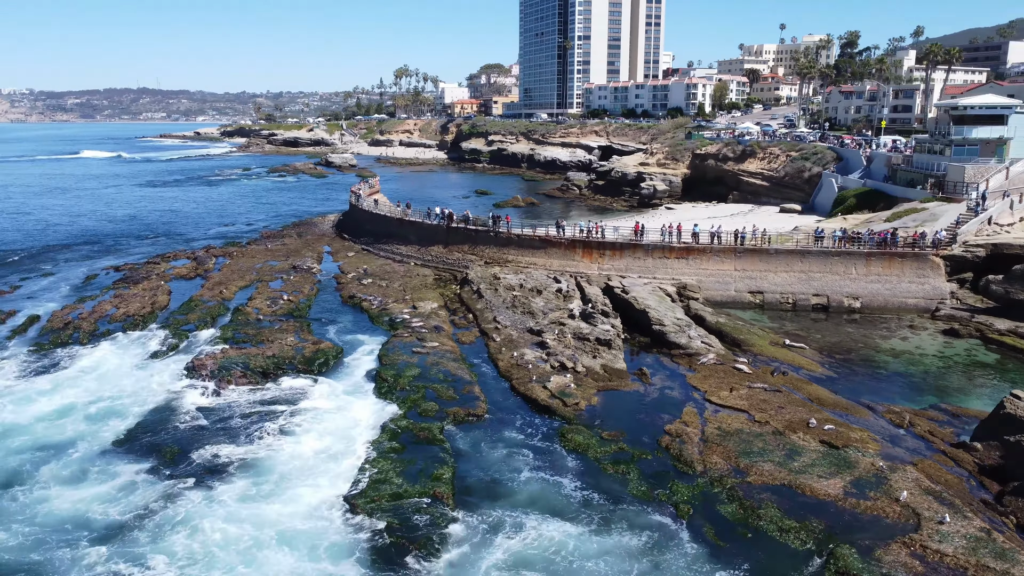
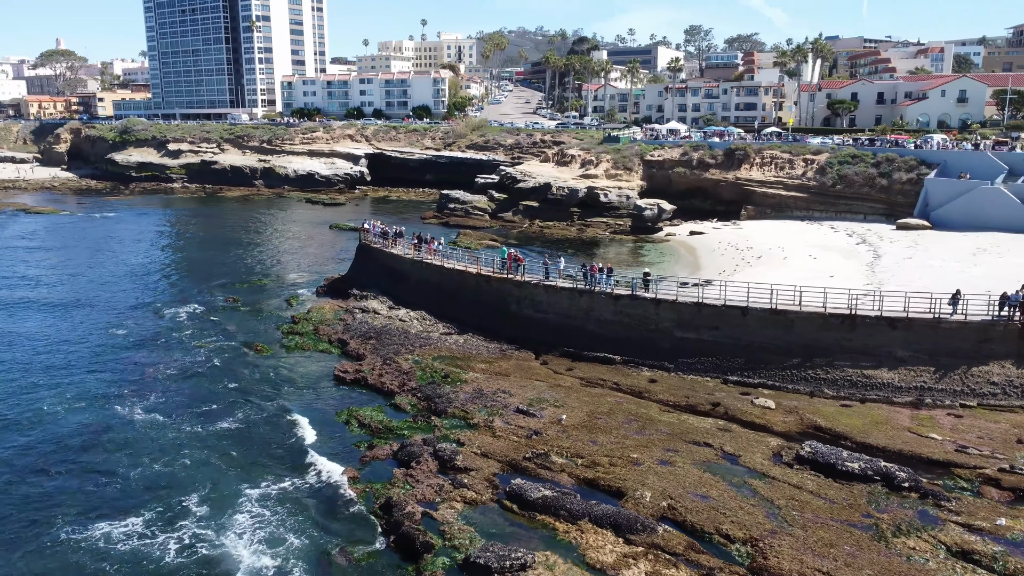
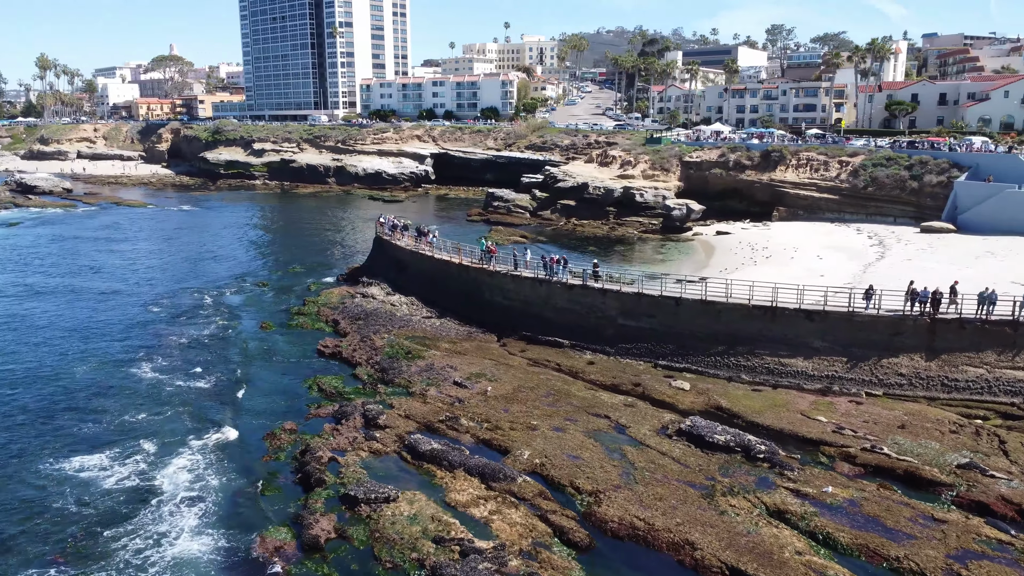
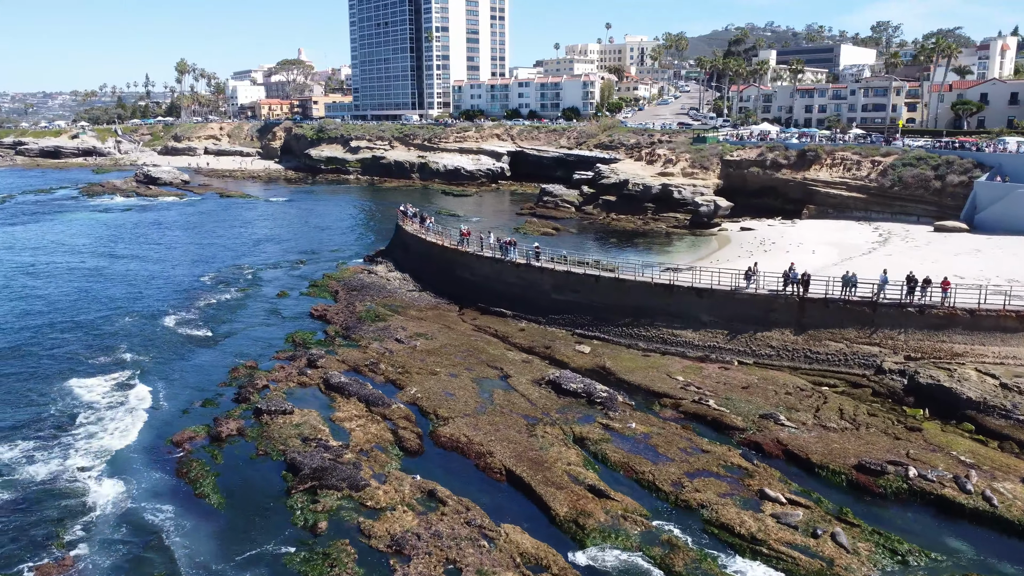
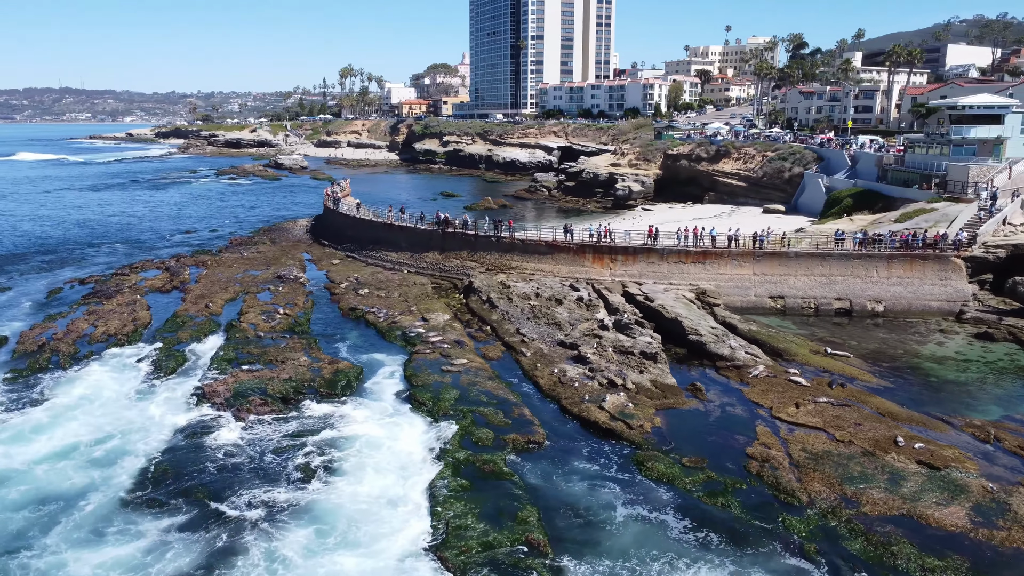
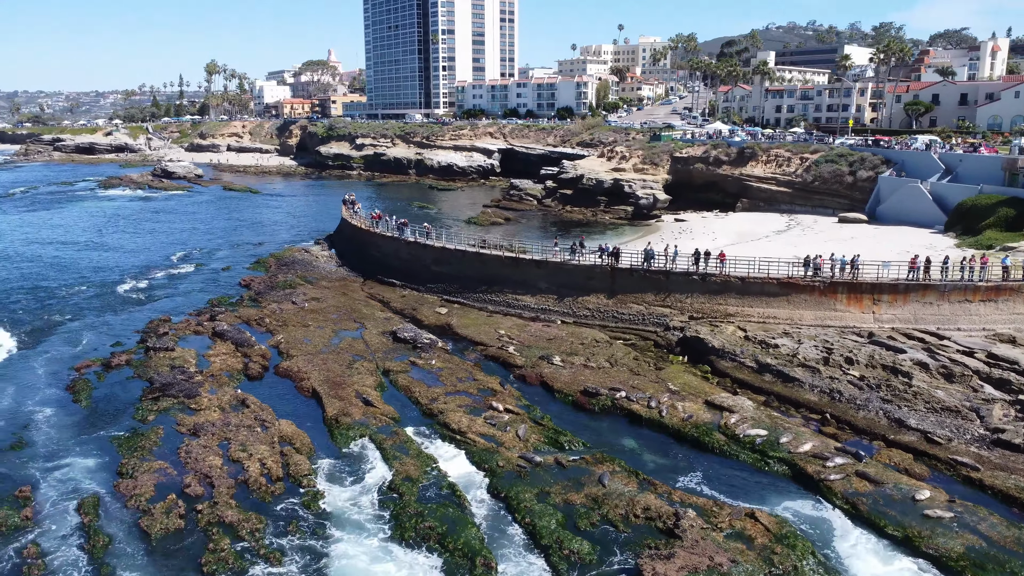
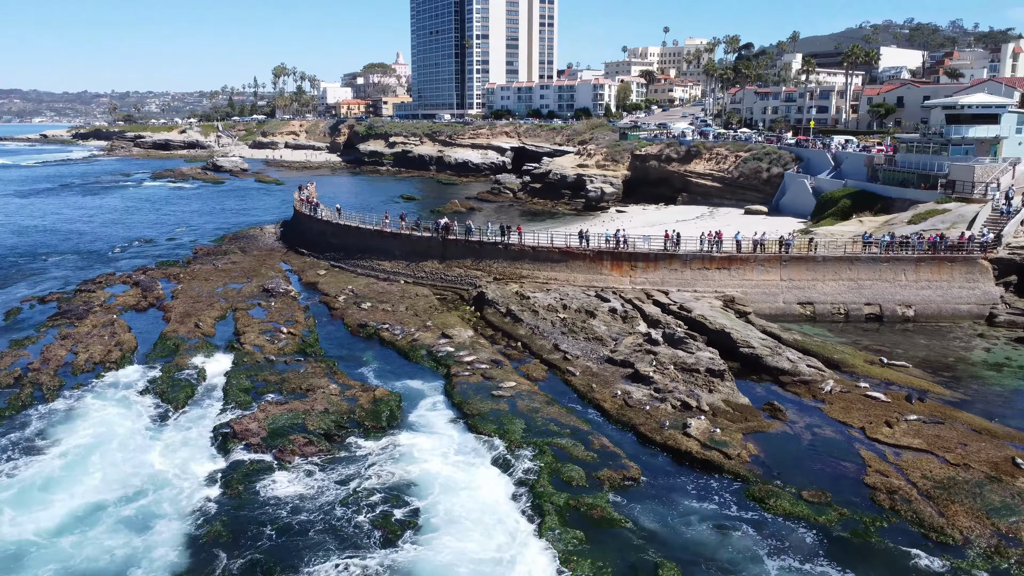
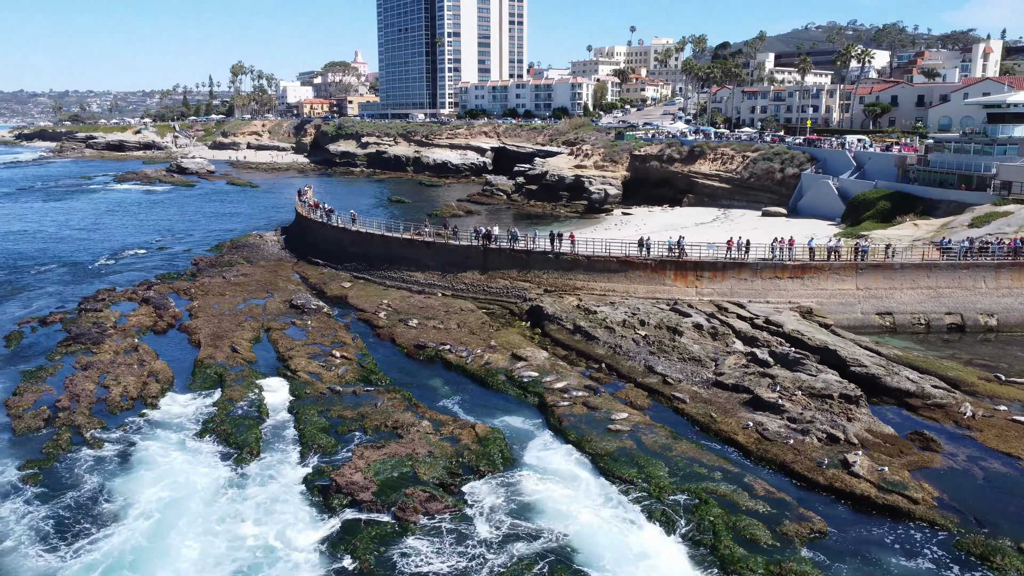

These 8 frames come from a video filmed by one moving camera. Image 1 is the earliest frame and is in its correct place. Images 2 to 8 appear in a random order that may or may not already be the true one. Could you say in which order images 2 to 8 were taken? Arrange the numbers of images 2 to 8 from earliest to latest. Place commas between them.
5, 7, 8, 6, 4, 3, 2
